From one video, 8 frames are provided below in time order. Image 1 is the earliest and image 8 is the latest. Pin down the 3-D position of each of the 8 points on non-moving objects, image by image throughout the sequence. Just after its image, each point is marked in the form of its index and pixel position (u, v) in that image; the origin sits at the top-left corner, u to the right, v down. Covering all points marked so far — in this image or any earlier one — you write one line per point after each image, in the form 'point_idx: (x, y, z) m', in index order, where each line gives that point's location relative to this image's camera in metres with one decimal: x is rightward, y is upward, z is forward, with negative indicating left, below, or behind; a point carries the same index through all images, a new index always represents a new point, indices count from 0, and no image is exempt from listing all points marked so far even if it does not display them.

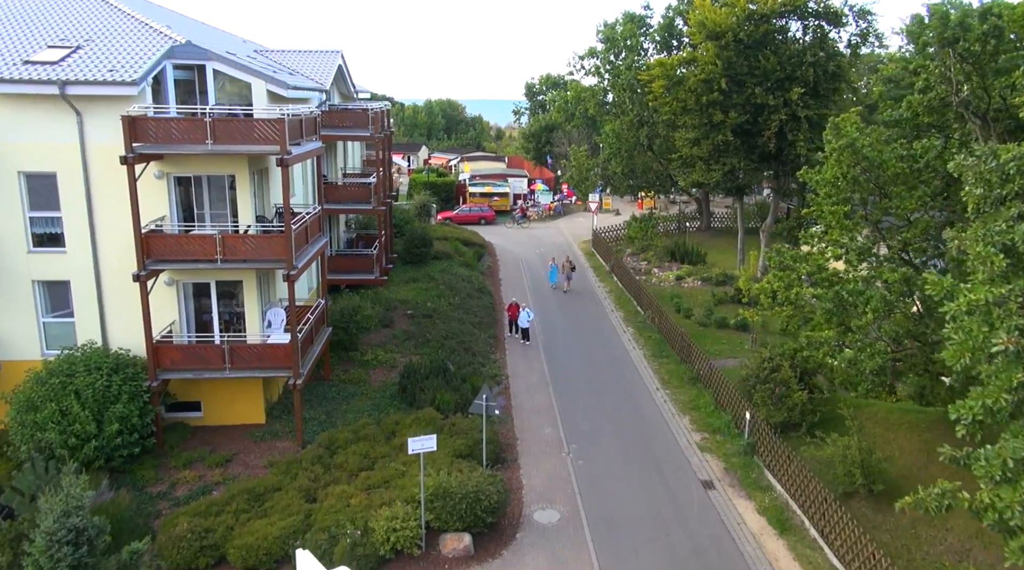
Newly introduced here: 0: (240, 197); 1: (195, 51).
0: (-5.8, +1.9, +18.2) m
1: (-7.1, +5.3, +19.0) m
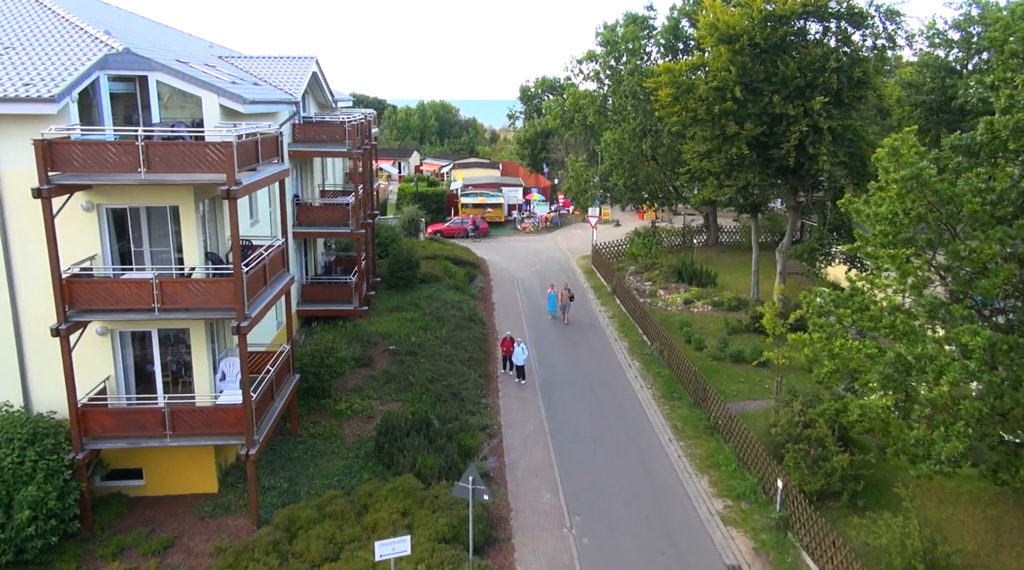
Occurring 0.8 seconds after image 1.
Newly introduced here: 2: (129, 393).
0: (-6.0, +0.9, +15.5) m
1: (-7.3, +4.3, +16.3) m
2: (-7.4, -2.1, +16.2) m
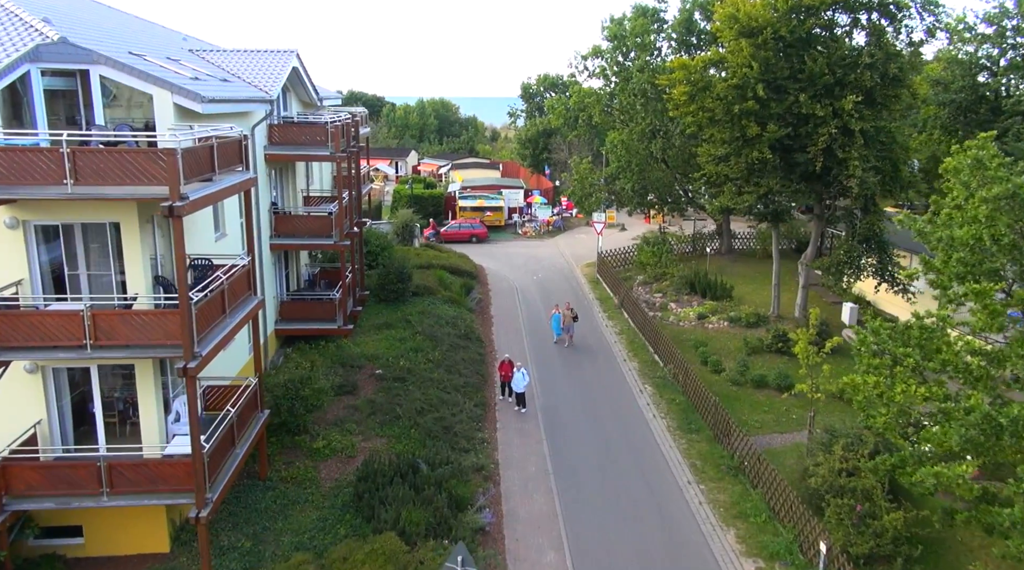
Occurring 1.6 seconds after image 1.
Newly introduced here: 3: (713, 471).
0: (-6.0, +0.5, +13.3) m
1: (-7.3, +3.9, +14.0) m
2: (-7.4, -2.6, +14.0) m
3: (+4.4, -4.1, +18.4) m
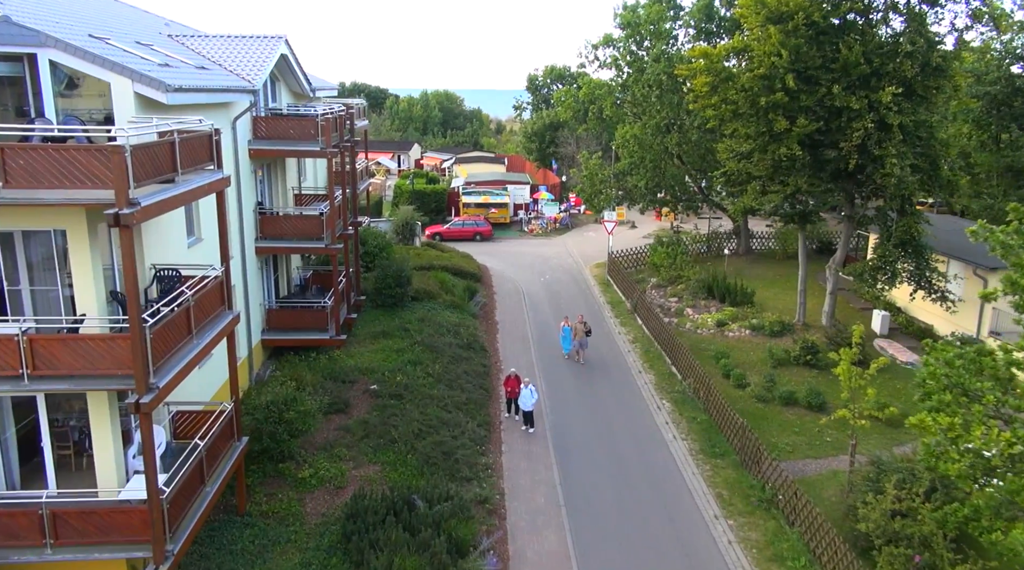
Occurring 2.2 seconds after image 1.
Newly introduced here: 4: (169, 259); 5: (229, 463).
0: (-5.9, +0.2, +11.5) m
1: (-7.1, +3.6, +12.2) m
2: (-7.3, -2.8, +12.2) m
3: (+4.5, -4.3, +16.6) m
4: (-5.9, +0.4, +14.4) m
5: (-4.7, -3.0, +14.0) m
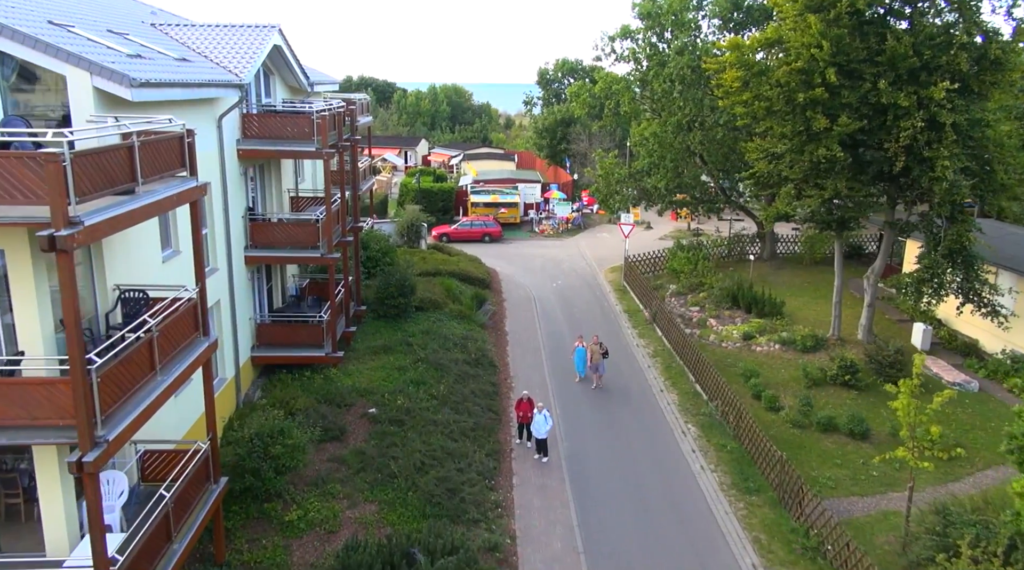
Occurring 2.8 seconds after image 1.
0: (-5.7, -0.1, +9.7) m
1: (-6.9, +3.3, +10.4) m
2: (-7.1, -3.2, +10.5) m
3: (+4.7, -4.6, +14.8) m
4: (-5.6, +0.1, +12.7) m
5: (-4.5, -3.3, +12.3) m
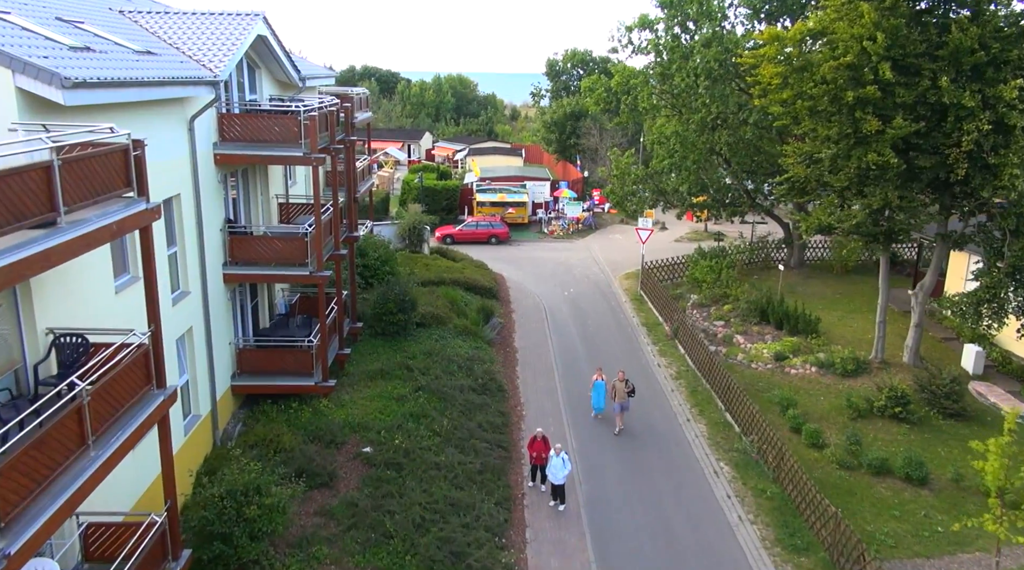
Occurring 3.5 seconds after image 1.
0: (-5.5, -0.6, +7.6) m
1: (-6.7, +2.8, +8.3) m
2: (-6.9, -3.7, +8.4) m
3: (+4.9, -5.2, +12.7) m
4: (-5.4, -0.4, +10.6) m
5: (-4.3, -3.8, +10.2) m
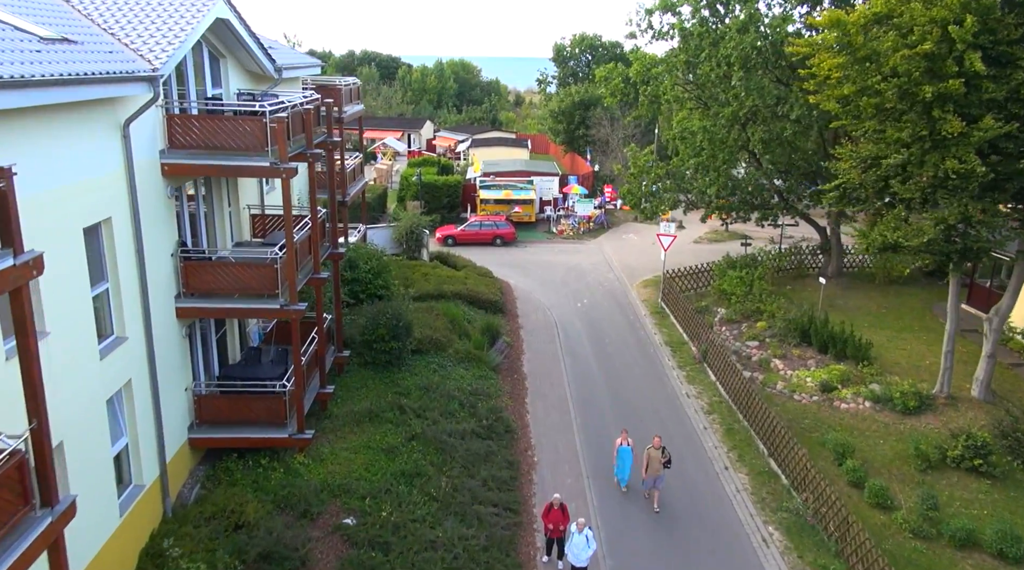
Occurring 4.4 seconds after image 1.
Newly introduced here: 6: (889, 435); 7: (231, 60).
0: (-5.3, -1.4, +4.9) m
1: (-6.5, +2.1, +5.5) m
2: (-6.7, -4.4, +5.7) m
3: (+5.1, -5.8, +10.0) m
4: (-5.2, -1.1, +7.8) m
5: (-4.1, -4.5, +7.5) m
6: (+7.9, -3.1, +17.7) m
7: (-5.5, +4.4, +16.7) m
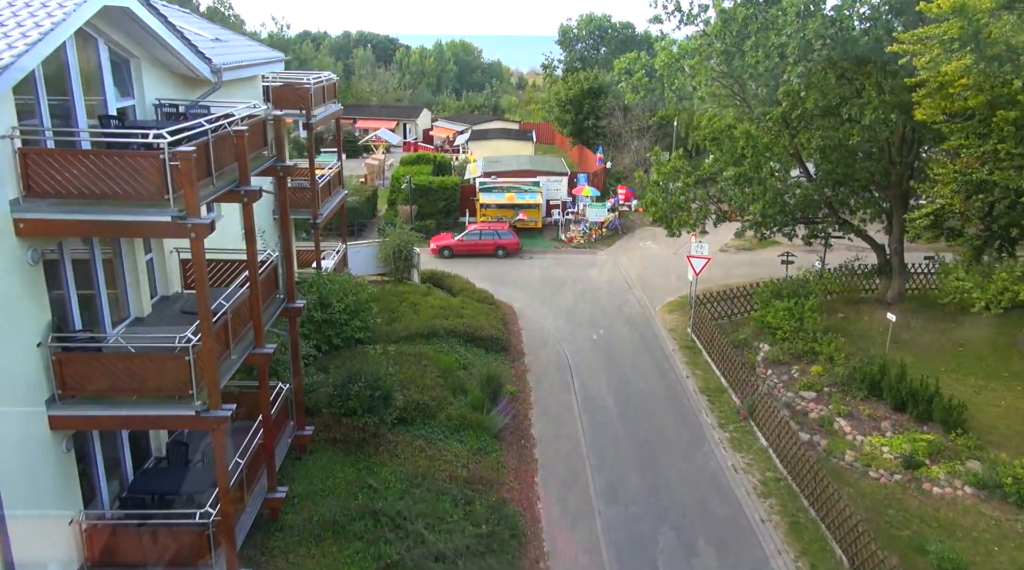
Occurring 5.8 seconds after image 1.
0: (-5.3, -2.7, +0.9) m
1: (-6.5, +0.7, +1.5) m
2: (-6.6, -5.7, +1.9) m
3: (+5.2, -7.0, +6.1) m
4: (-5.2, -2.4, +3.9) m
5: (-4.0, -5.8, +3.6) m
6: (+8.0, -4.1, +13.7) m
7: (-5.4, +3.4, +12.6) m
